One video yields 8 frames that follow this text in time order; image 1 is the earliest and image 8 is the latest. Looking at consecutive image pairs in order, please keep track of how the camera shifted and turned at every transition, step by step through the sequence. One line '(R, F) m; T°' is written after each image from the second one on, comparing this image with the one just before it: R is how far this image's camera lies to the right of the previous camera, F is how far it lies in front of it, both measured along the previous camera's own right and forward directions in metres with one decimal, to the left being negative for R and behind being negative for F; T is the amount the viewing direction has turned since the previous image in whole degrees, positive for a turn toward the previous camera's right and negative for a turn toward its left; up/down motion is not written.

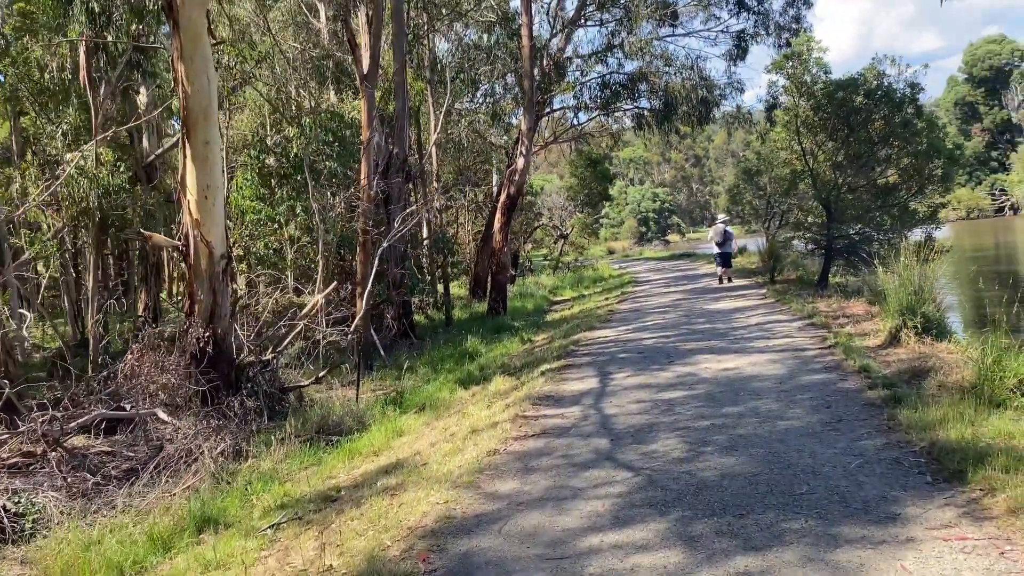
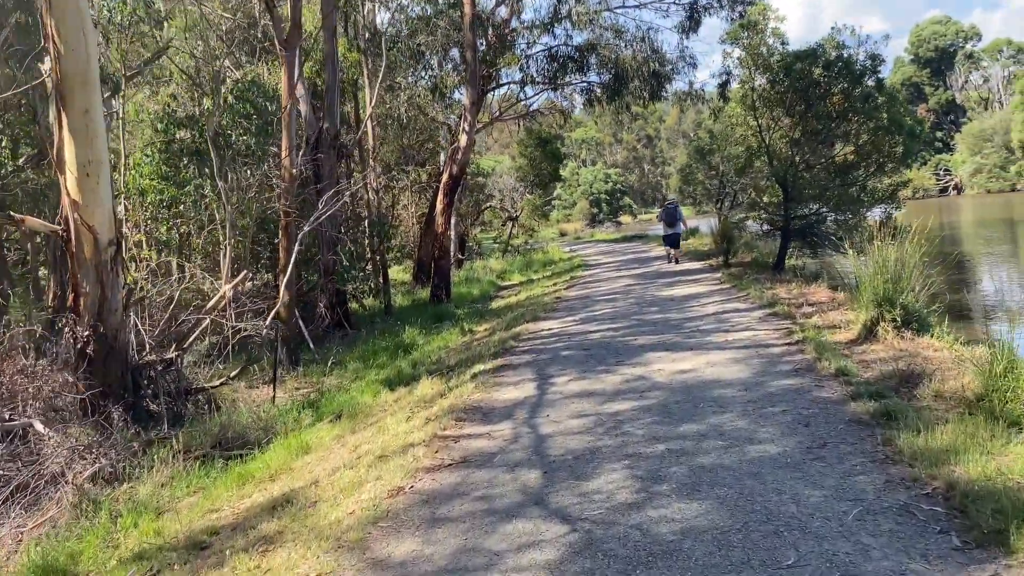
(+0.2, +0.8) m; +3°
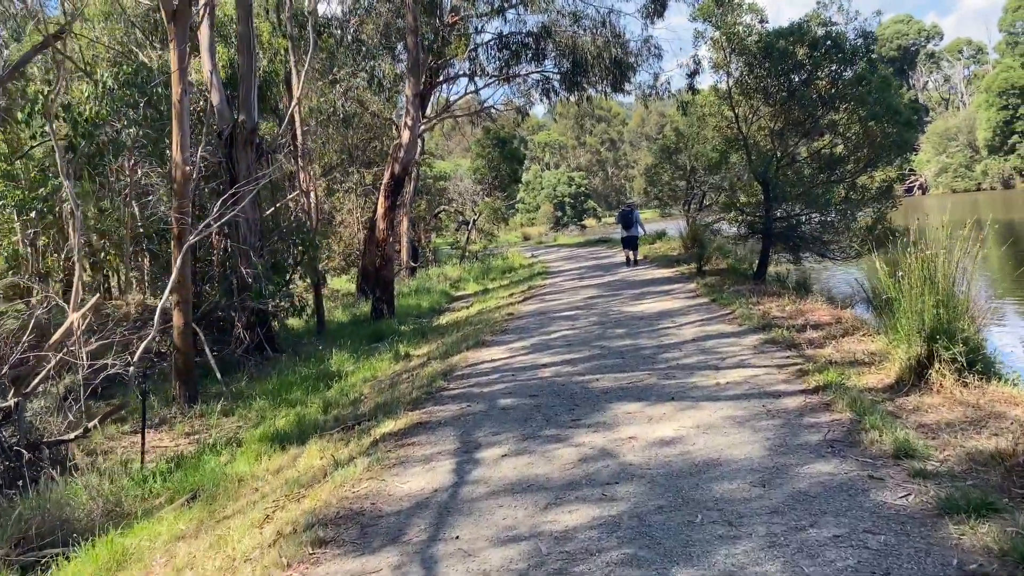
(+0.3, +1.6) m; +2°
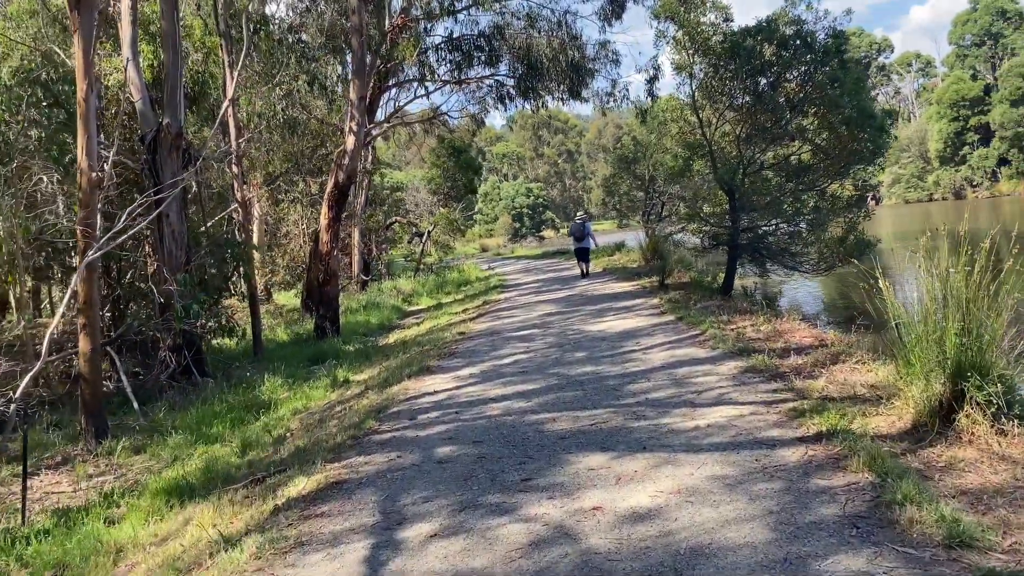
(+0.1, +0.8) m; +3°
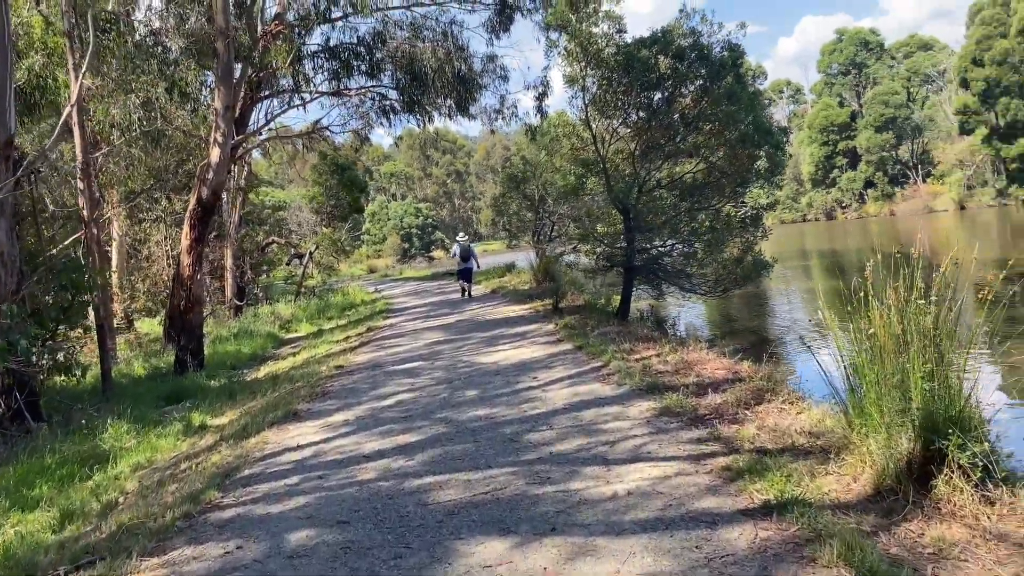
(+0.1, +0.8) m; +7°
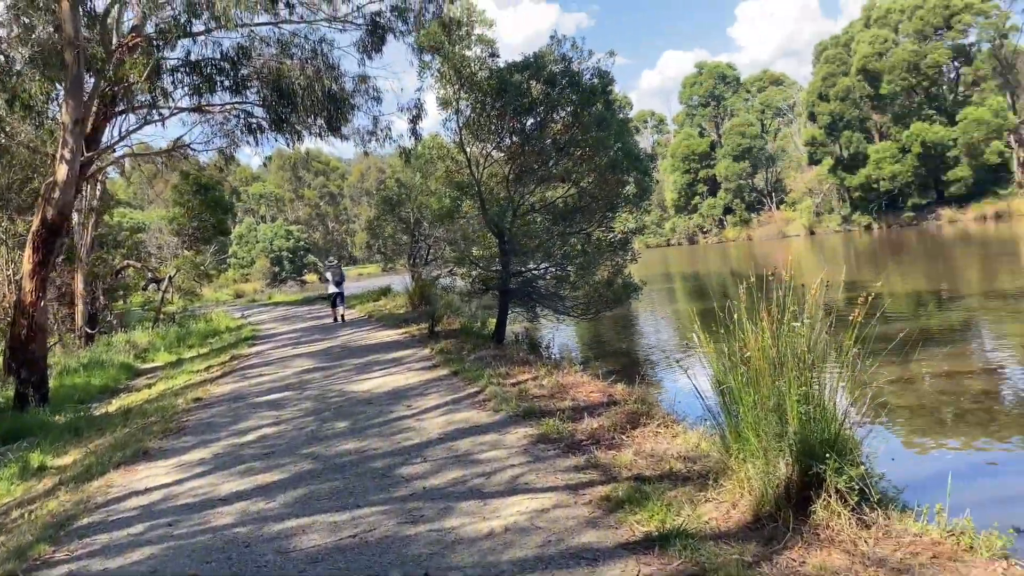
(0.0, +0.2) m; +8°
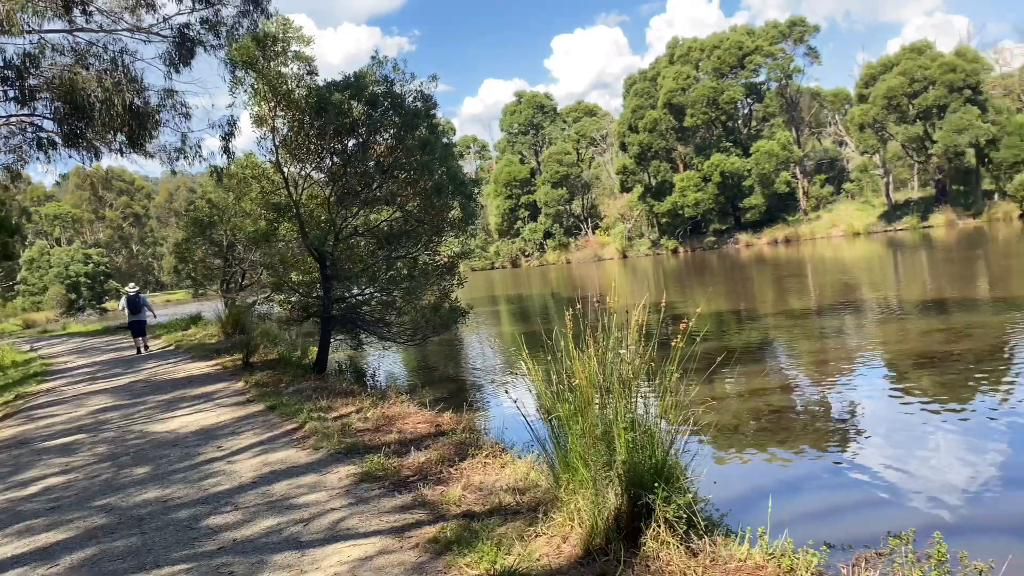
(0.0, +0.1) m; +12°
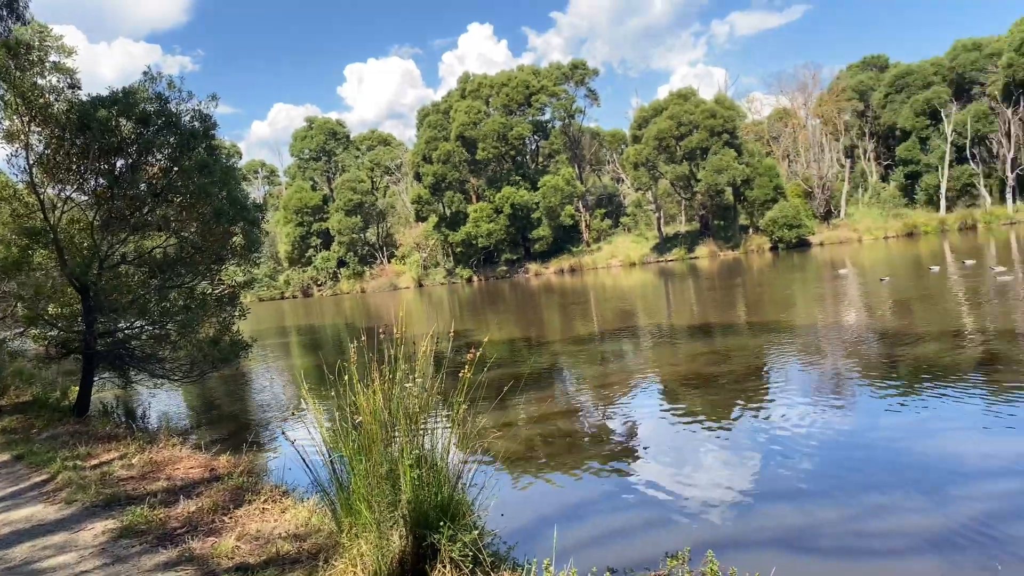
(0.0, +0.1) m; +14°
